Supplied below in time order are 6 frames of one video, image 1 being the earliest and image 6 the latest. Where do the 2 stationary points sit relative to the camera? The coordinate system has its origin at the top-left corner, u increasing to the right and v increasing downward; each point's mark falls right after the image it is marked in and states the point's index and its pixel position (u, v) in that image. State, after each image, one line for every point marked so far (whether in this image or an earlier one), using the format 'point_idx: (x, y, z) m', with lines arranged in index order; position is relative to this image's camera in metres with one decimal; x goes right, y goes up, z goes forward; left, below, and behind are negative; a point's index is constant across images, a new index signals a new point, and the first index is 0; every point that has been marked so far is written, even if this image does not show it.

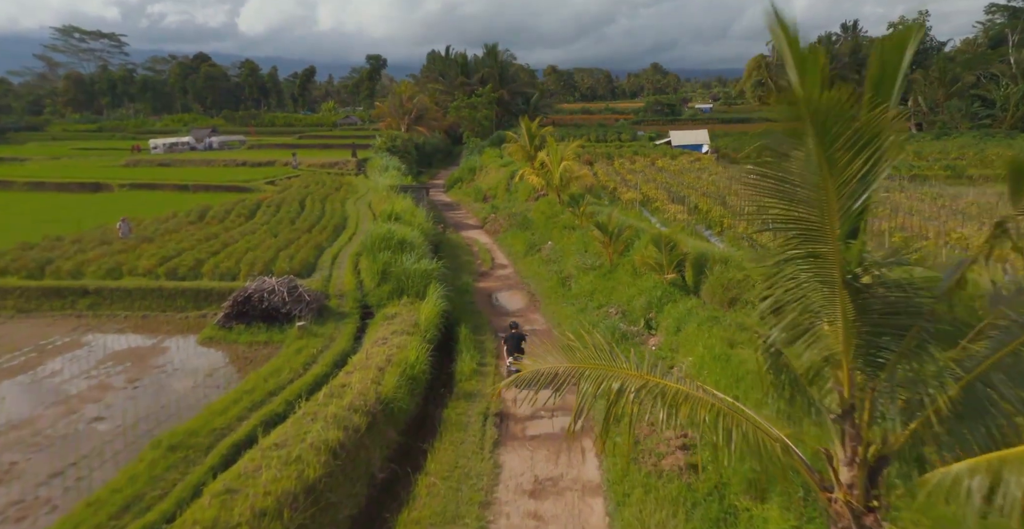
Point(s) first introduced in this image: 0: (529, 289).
0: (+0.4, -0.5, +14.6) m
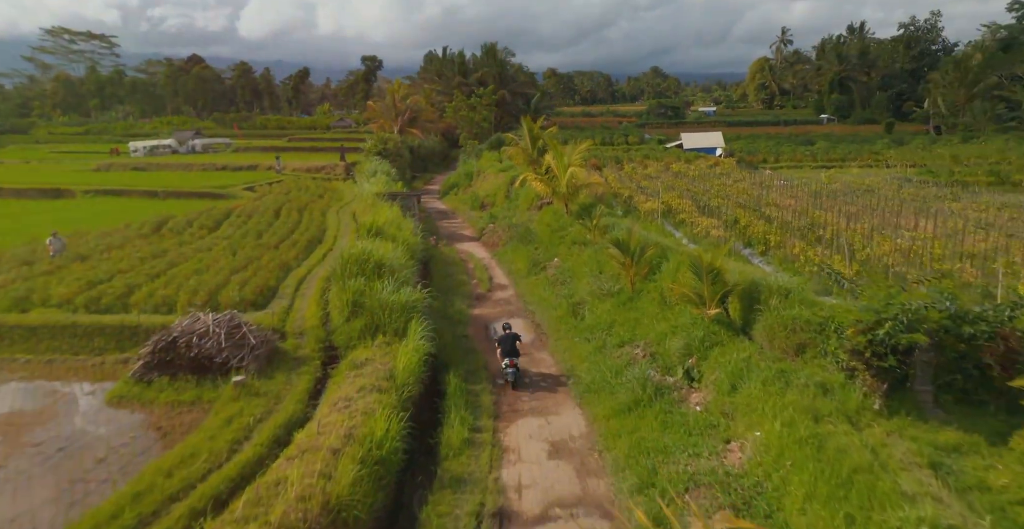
0: (+0.4, -1.0, +12.3) m
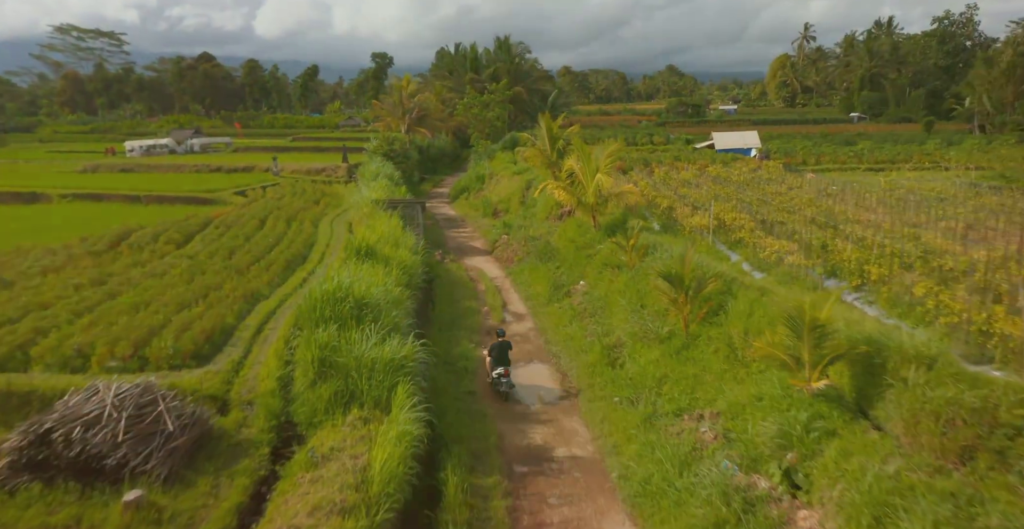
0: (+0.7, -1.4, +9.9) m
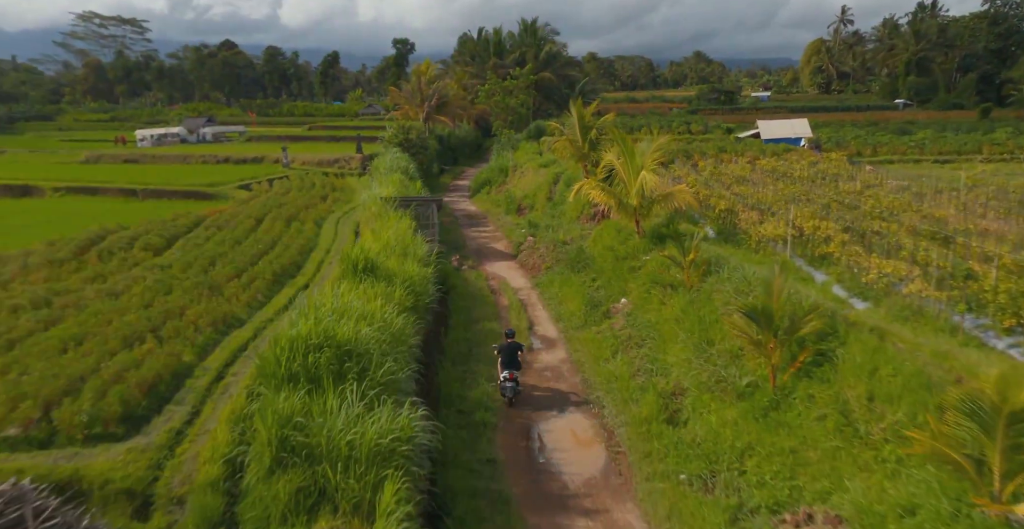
0: (+1.0, -1.7, +7.8) m
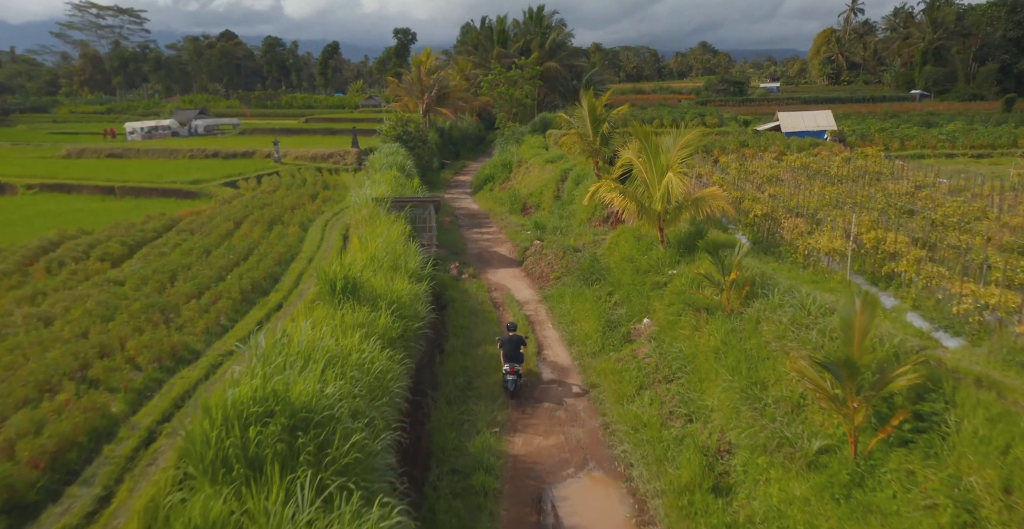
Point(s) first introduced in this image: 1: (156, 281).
0: (+1.1, -1.9, +6.4) m
1: (-4.8, -0.2, +9.3) m
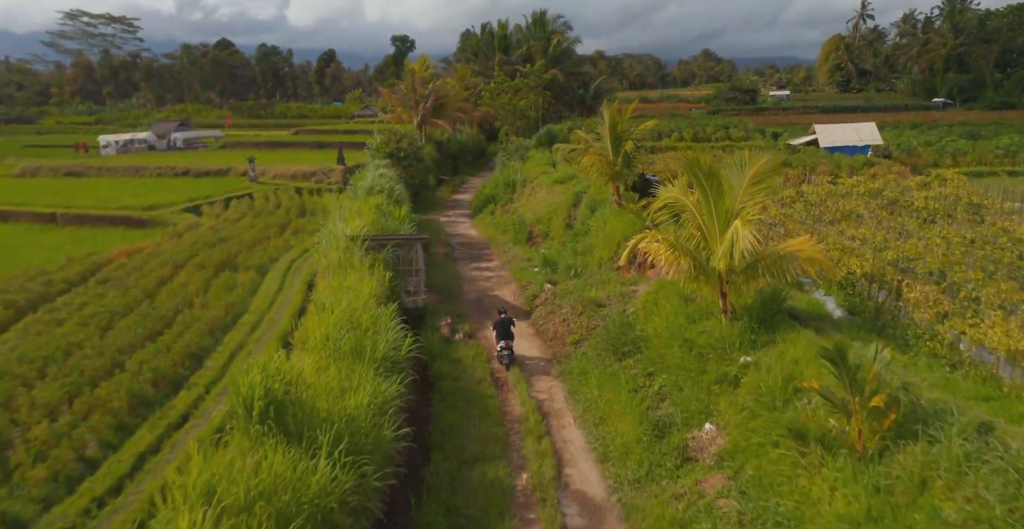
0: (+1.2, -2.7, +3.6) m
1: (-4.7, -1.1, +6.6) m
